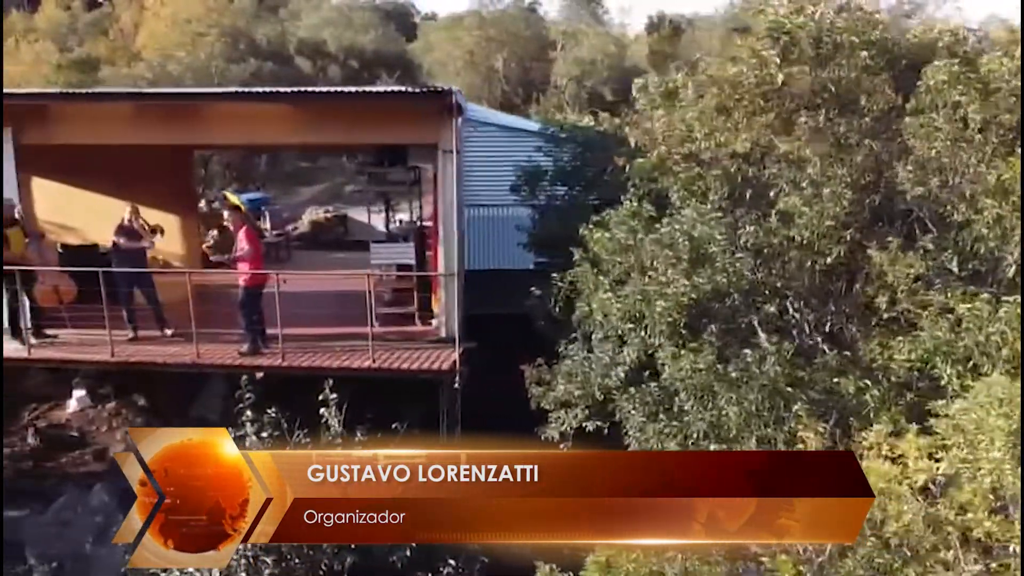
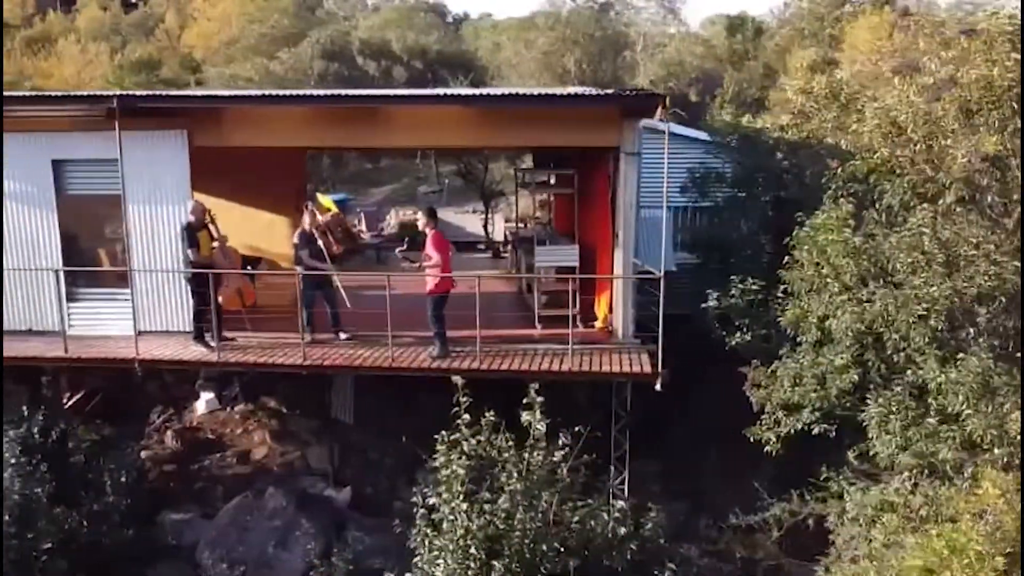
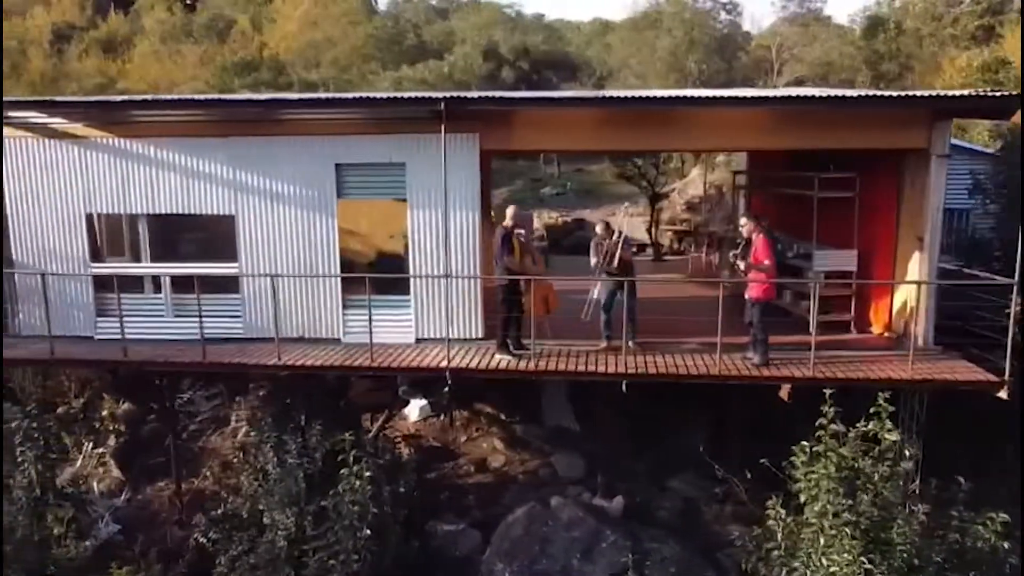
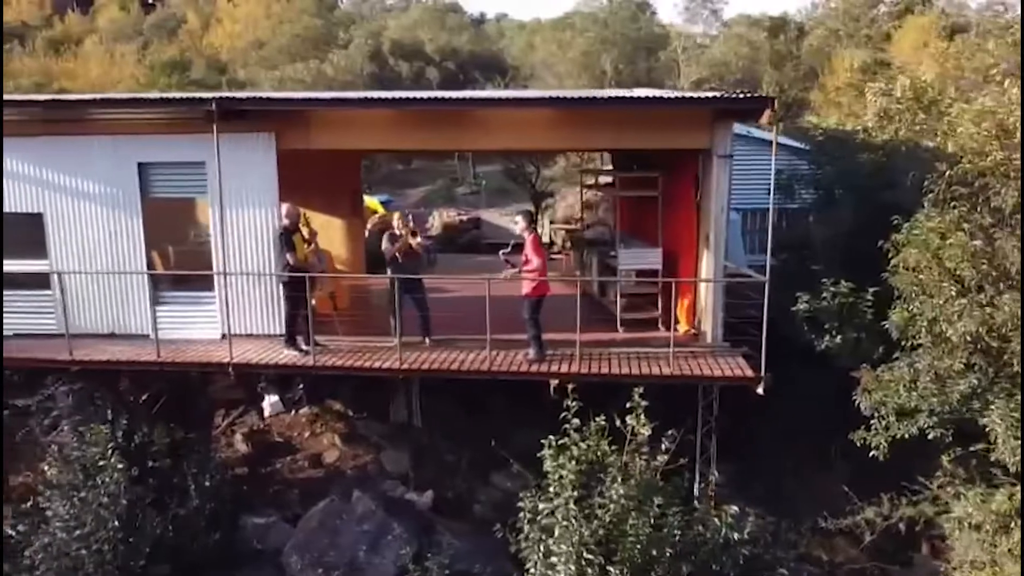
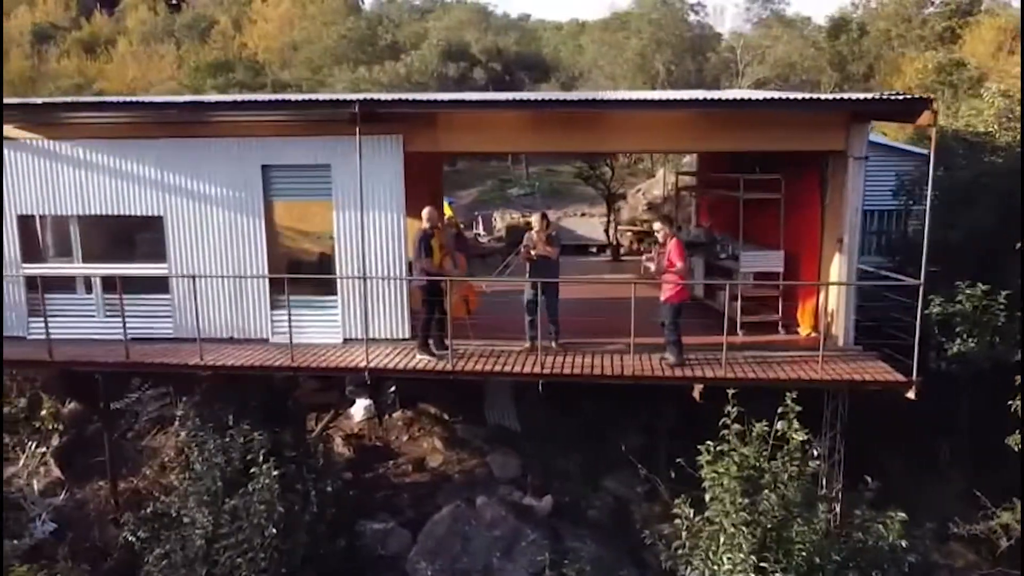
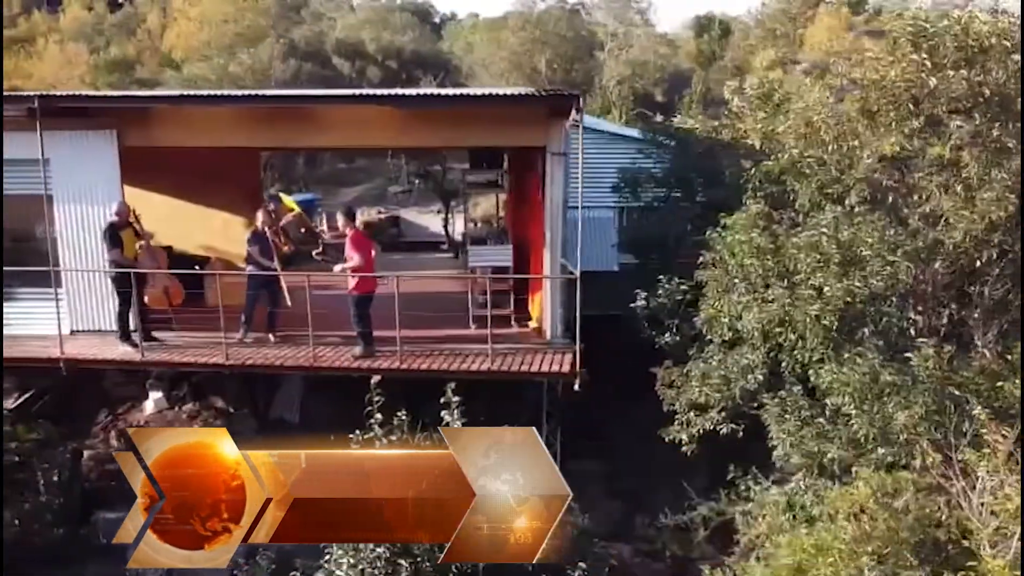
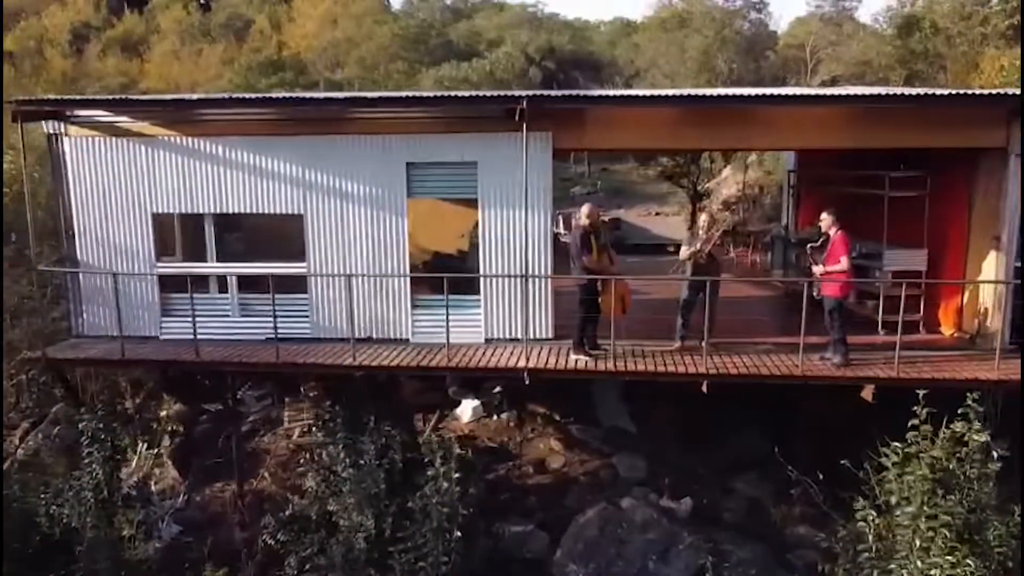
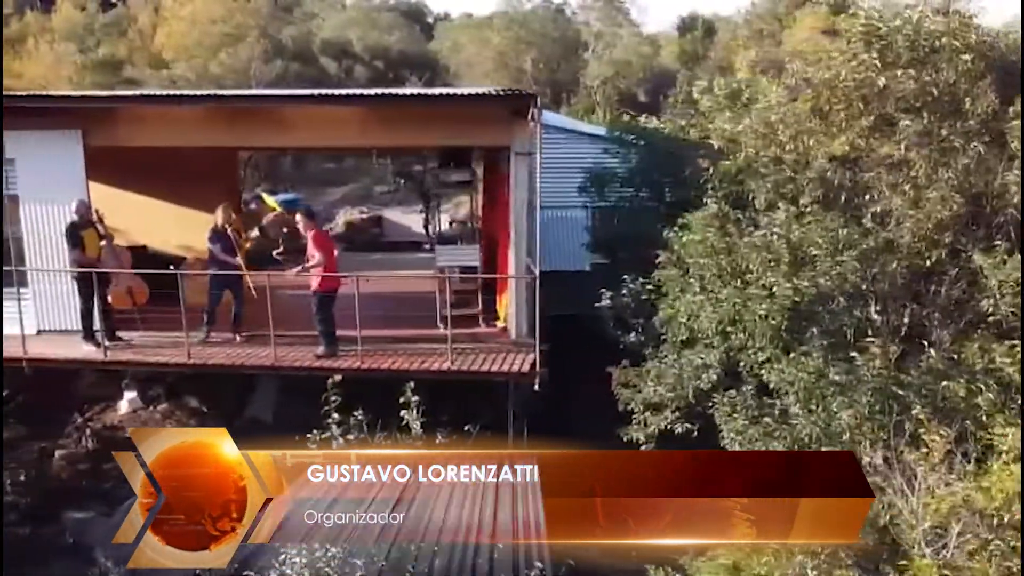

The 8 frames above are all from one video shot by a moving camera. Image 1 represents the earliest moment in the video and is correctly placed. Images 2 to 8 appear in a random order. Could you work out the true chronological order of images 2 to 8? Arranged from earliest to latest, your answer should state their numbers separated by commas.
8, 6, 2, 4, 5, 3, 7
